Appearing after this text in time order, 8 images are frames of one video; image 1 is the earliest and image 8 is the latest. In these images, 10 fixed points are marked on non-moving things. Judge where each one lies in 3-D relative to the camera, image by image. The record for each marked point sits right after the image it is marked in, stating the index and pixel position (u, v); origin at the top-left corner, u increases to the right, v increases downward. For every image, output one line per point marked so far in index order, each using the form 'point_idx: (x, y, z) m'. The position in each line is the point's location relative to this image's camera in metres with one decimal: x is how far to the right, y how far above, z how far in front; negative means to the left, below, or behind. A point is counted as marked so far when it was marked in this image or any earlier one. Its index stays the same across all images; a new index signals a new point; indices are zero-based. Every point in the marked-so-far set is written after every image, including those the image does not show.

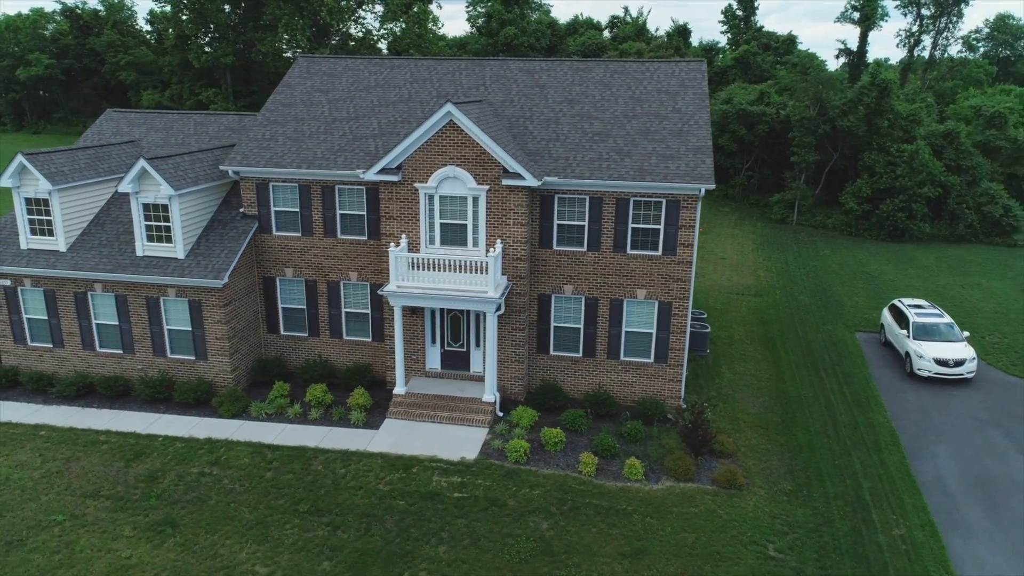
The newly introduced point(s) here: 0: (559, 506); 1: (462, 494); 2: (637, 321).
0: (+1.0, -4.4, +14.7) m
1: (-1.0, -4.2, +14.9) m
2: (+3.2, -0.8, +18.3) m
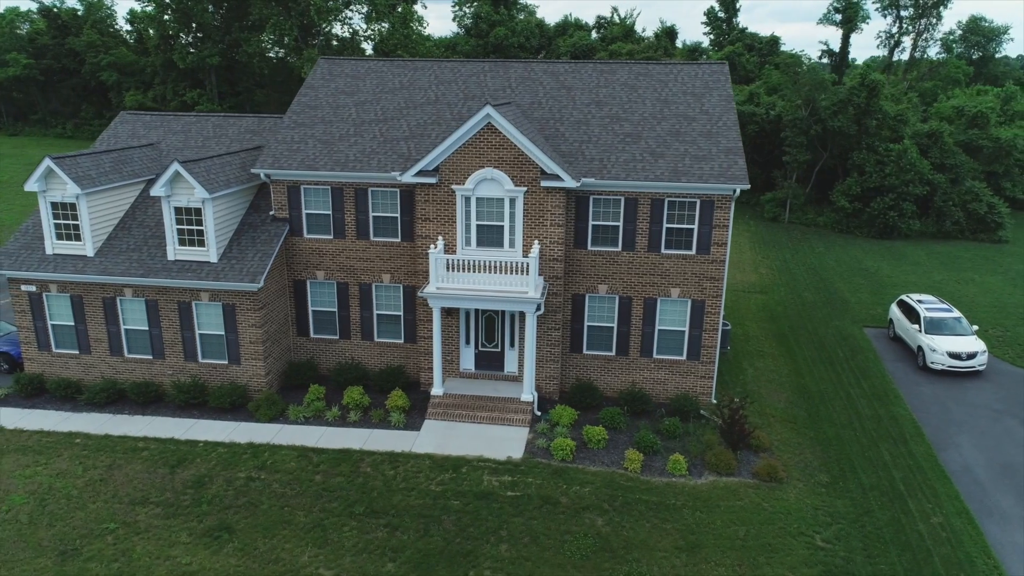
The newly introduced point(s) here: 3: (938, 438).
0: (+2.1, -4.4, +15.0) m
1: (+0.1, -4.2, +15.0) m
2: (+4.1, -0.8, +18.6) m
3: (+11.0, -3.9, +18.8) m
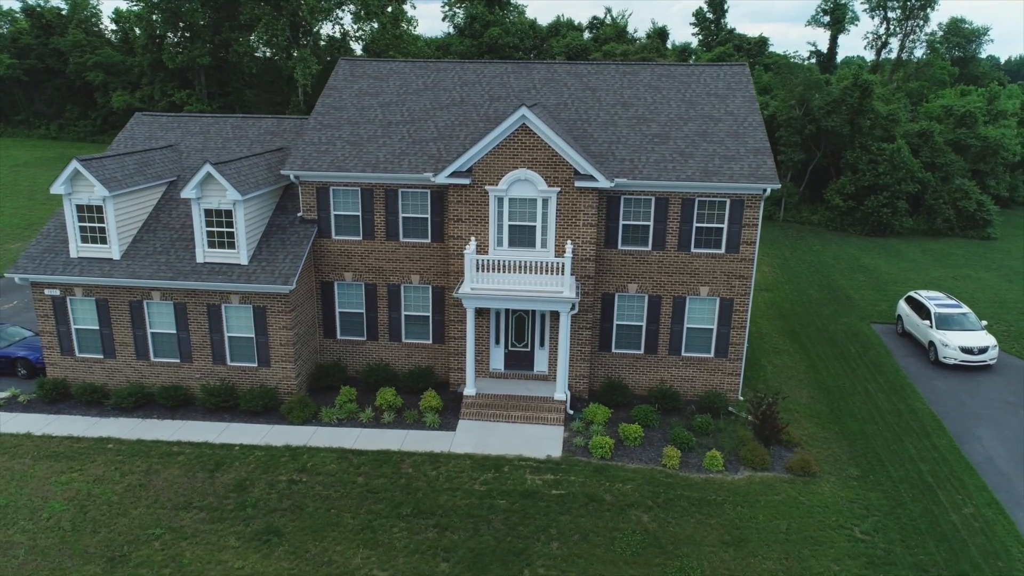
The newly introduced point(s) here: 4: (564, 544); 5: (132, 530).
0: (+3.0, -4.4, +15.1) m
1: (+1.0, -4.2, +15.1) m
2: (+4.9, -0.8, +18.8) m
3: (+11.8, -3.8, +19.2) m
4: (+1.0, -4.9, +13.8) m
5: (-7.3, -4.7, +14.0) m
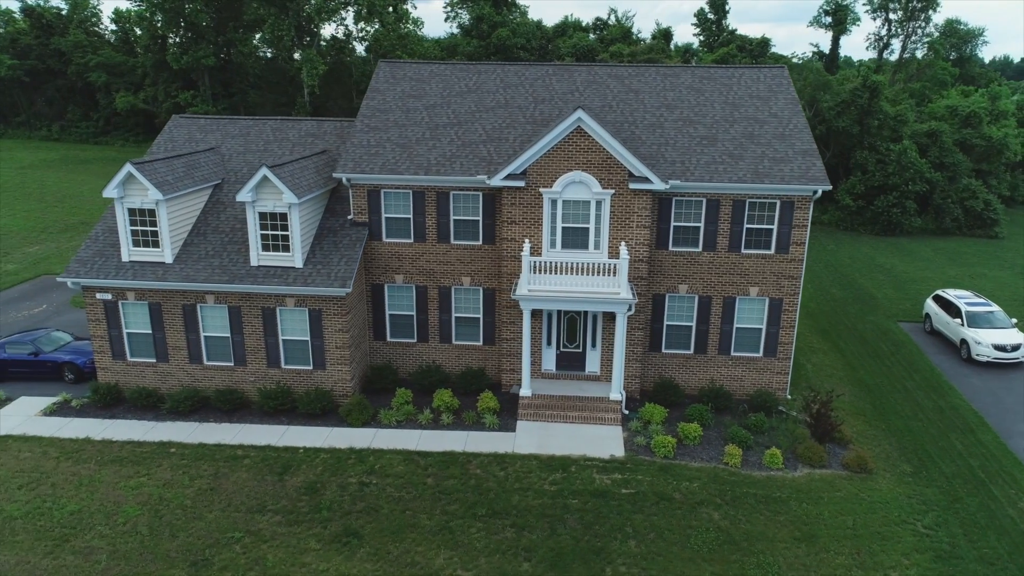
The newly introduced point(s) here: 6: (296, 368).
0: (+4.5, -4.4, +15.4) m
1: (+2.5, -4.3, +15.3) m
2: (+6.2, -0.8, +19.1) m
3: (+13.2, -3.7, +19.6) m
4: (+2.5, -4.9, +14.0) m
5: (-5.8, -4.8, +14.0) m
6: (-5.5, -2.1, +18.6) m
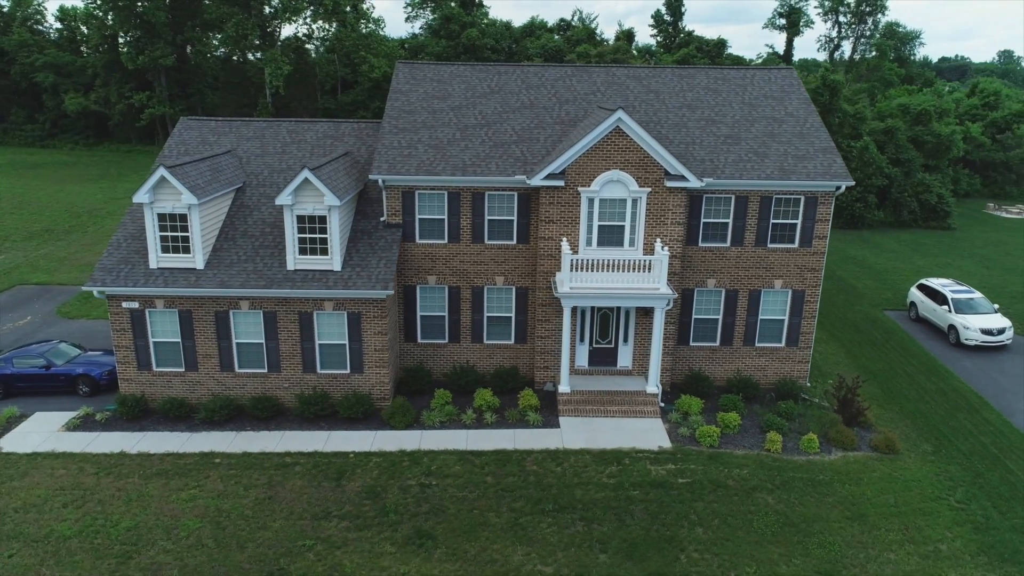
0: (+5.7, -4.3, +16.0) m
1: (+3.8, -4.2, +15.8) m
2: (+7.1, -0.6, +19.8) m
3: (+14.1, -3.4, +20.9) m
4: (+3.9, -4.8, +14.4) m
5: (-4.4, -4.8, +13.8) m
6: (-4.5, -2.1, +18.4) m
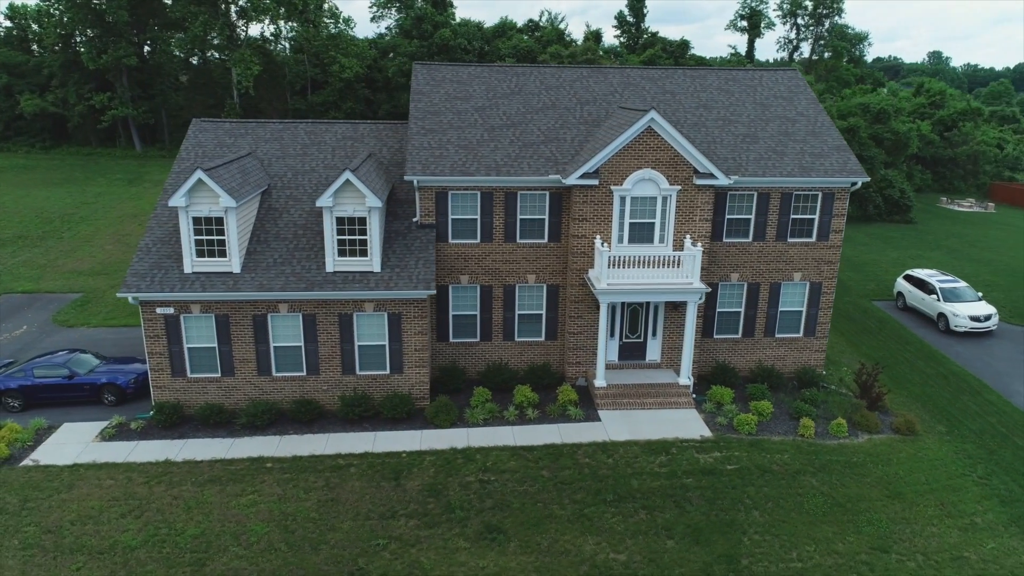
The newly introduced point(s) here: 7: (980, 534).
0: (+6.9, -4.1, +16.7) m
1: (+5.0, -4.0, +16.4) m
2: (+7.9, -0.4, +20.7) m
3: (+14.9, -3.0, +22.2) m
4: (+5.2, -4.6, +15.1) m
5: (-3.0, -4.9, +13.8) m
6: (-3.5, -2.2, +18.4) m
7: (+9.7, -5.1, +15.0) m
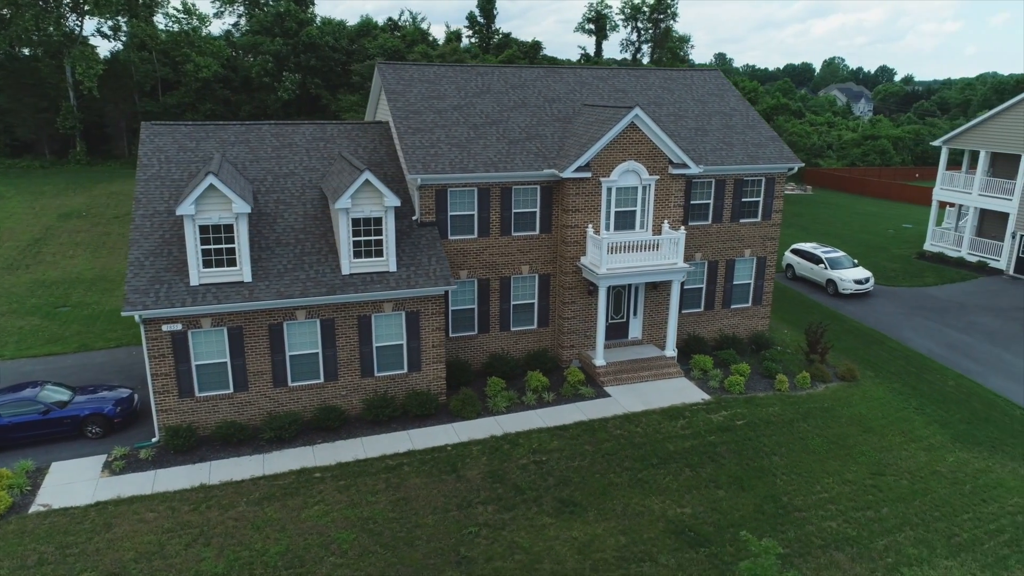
0: (+7.6, -3.3, +19.2) m
1: (+5.8, -3.4, +18.4) m
2: (+7.4, +0.4, +23.3) m
3: (+13.9, -1.8, +26.5) m
4: (+6.4, -4.0, +17.2) m
5: (-1.3, -4.8, +14.1) m
6: (-3.1, -2.2, +18.3) m
7: (+10.8, -4.1, +18.3) m
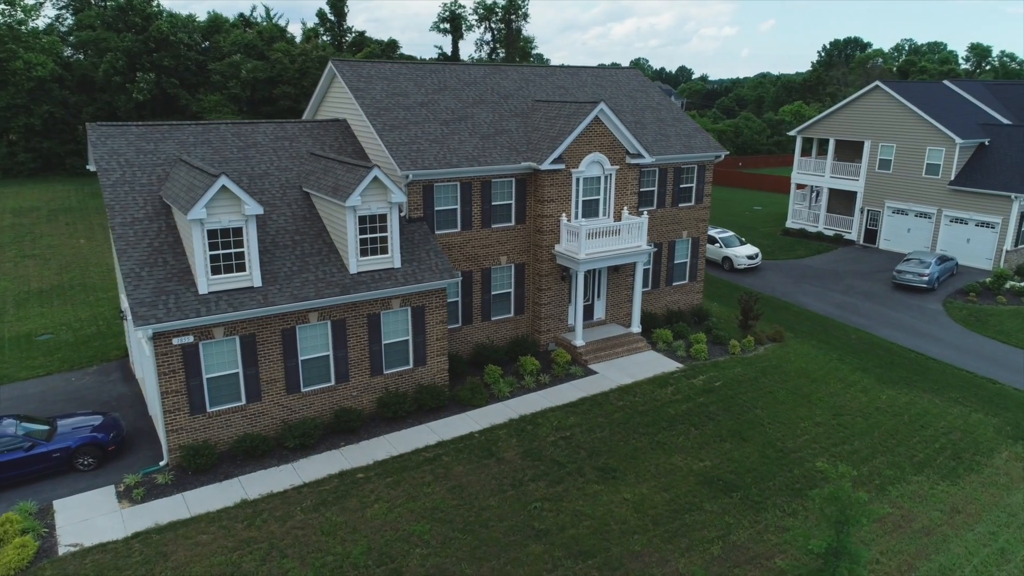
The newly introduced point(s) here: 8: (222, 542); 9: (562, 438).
0: (+7.3, -2.5, +21.7) m
1: (+5.8, -2.7, +20.5) m
2: (+5.9, +1.2, +25.6) m
3: (+11.7, -0.6, +30.2) m
4: (+6.7, -3.2, +19.5) m
5: (0.0, -4.5, +14.6) m
6: (-2.9, -2.1, +18.3) m
7: (+10.7, -3.1, +21.5) m
8: (-5.4, -4.7, +13.4) m
9: (+1.1, -3.6, +17.3) m
